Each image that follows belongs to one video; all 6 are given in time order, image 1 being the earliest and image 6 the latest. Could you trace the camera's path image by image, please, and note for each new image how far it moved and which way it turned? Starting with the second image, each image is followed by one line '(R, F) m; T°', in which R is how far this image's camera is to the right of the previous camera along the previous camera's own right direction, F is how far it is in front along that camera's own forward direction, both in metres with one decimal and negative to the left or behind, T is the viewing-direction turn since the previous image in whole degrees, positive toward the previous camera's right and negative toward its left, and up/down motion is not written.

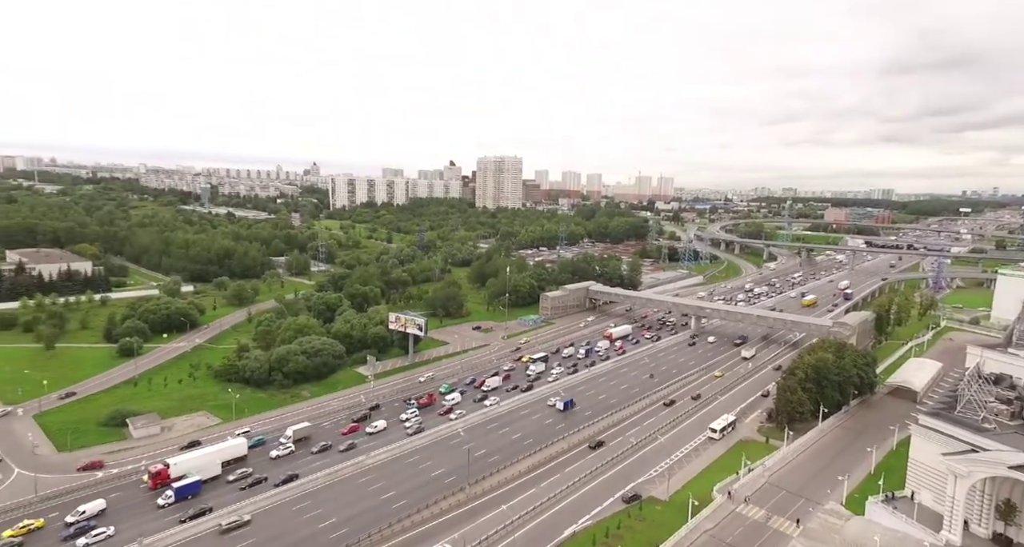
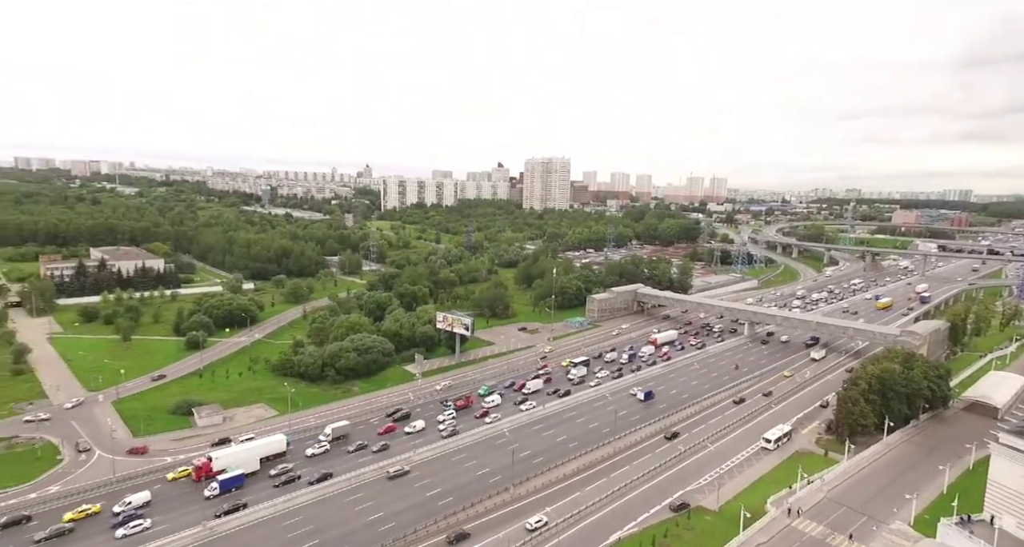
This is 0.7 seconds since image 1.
(0.0, +0.2) m; -4°
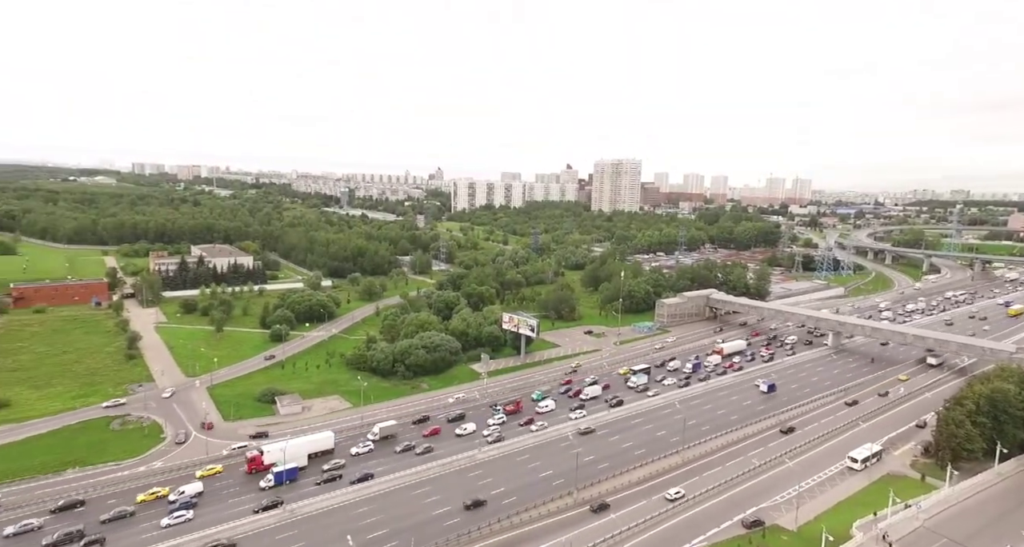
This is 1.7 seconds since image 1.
(-0.1, +0.3) m; -6°
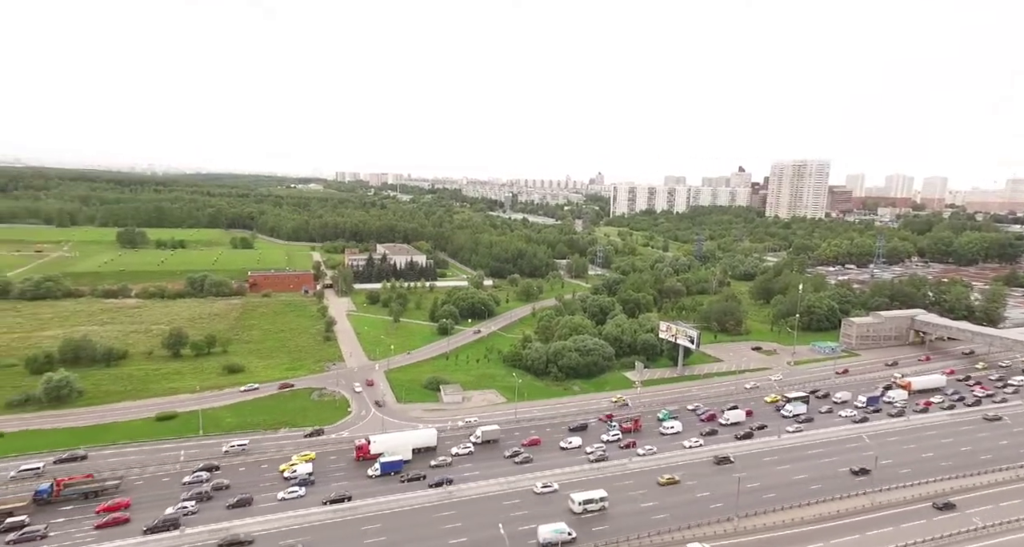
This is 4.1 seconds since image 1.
(-0.6, +1.3) m; -14°
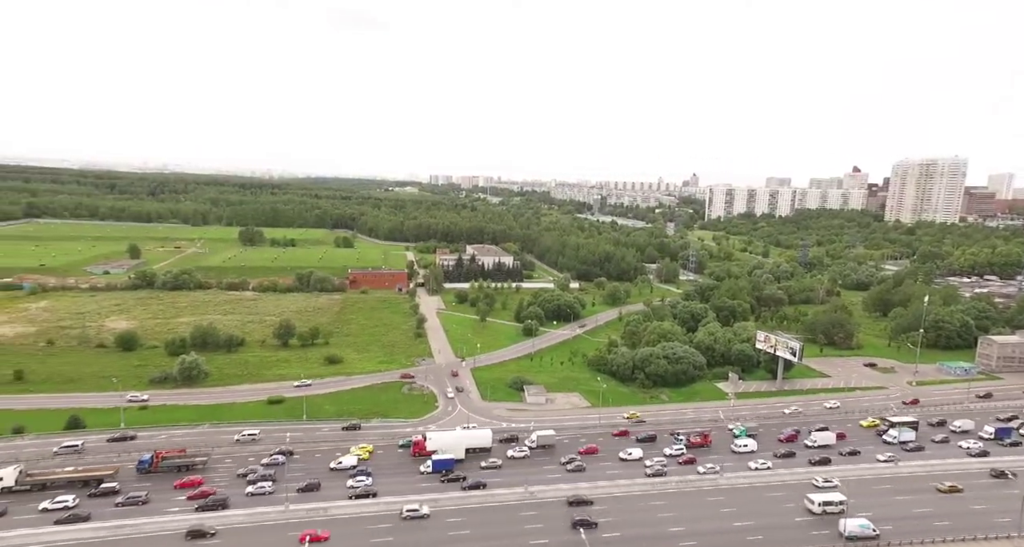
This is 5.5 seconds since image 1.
(-0.4, +1.6) m; -8°
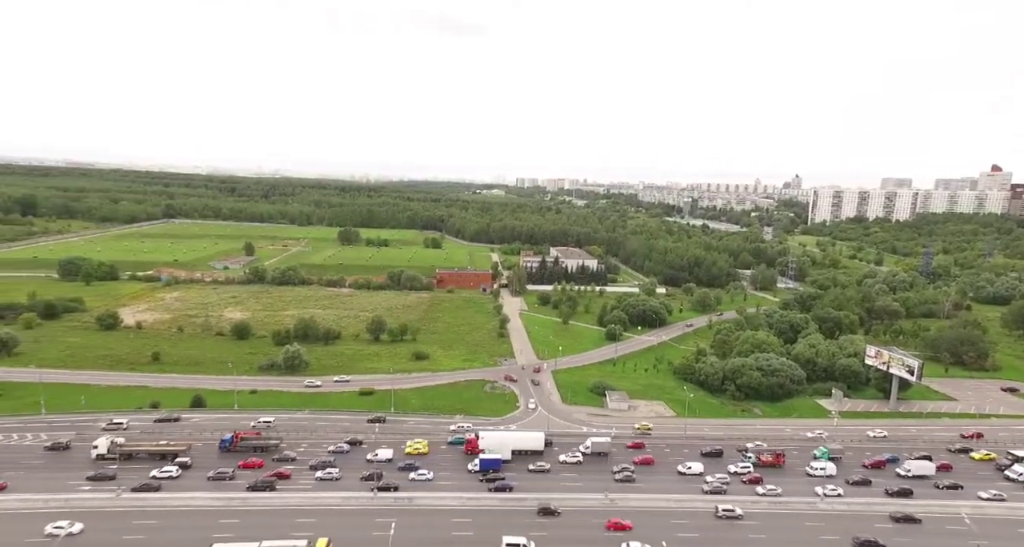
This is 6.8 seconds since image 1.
(-0.5, +2.3) m; -8°
